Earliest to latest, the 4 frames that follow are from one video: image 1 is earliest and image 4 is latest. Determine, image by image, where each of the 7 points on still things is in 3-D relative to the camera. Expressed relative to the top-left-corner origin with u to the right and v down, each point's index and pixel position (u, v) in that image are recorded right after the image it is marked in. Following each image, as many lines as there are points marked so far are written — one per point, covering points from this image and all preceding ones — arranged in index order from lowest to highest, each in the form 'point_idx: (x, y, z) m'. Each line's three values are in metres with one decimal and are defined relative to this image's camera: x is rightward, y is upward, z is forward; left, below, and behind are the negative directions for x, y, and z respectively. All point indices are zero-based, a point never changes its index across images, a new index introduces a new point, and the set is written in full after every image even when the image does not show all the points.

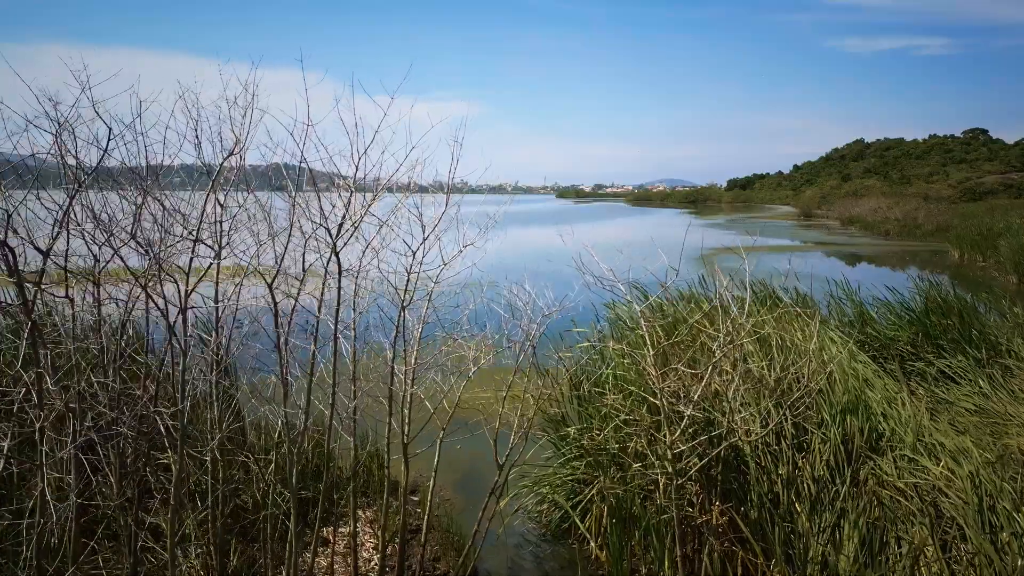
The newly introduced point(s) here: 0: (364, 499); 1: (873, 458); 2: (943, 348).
0: (-1.1, -1.6, +4.5) m
1: (+2.1, -1.0, +3.5) m
2: (+3.6, -0.5, +5.0) m
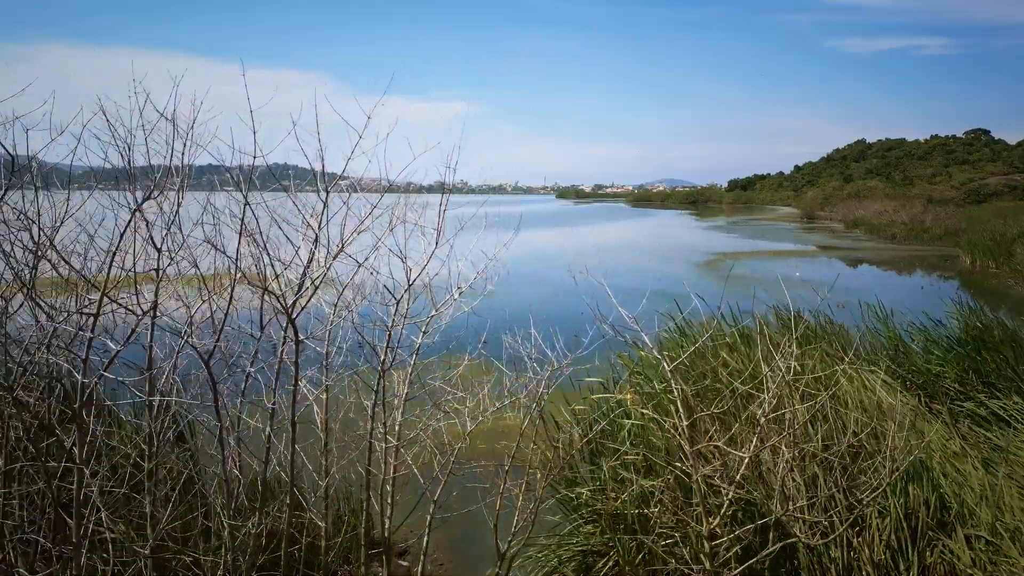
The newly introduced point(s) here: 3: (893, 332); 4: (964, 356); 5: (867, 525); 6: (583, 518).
0: (-1.1, -1.8, +4.0) m
1: (+2.1, -1.2, +3.0) m
2: (+3.6, -0.7, +4.5) m
3: (+3.3, -0.4, +5.2) m
4: (+3.6, -0.5, +4.8) m
5: (+1.8, -1.2, +3.1) m
6: (+0.4, -1.3, +3.5) m
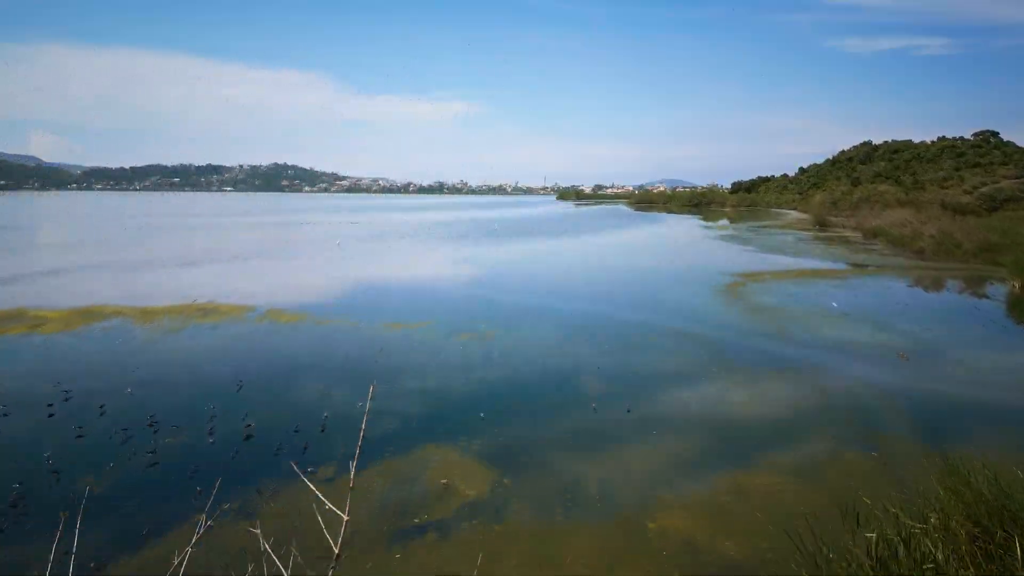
0: (-1.0, -2.6, +2.1) m
1: (+2.2, -2.1, +1.1) m
2: (+3.7, -1.6, +2.6) m
3: (+3.4, -1.2, +3.3) m
4: (+3.7, -1.4, +2.9) m
5: (+1.9, -2.0, +1.2) m
6: (+0.5, -2.2, +1.7) m
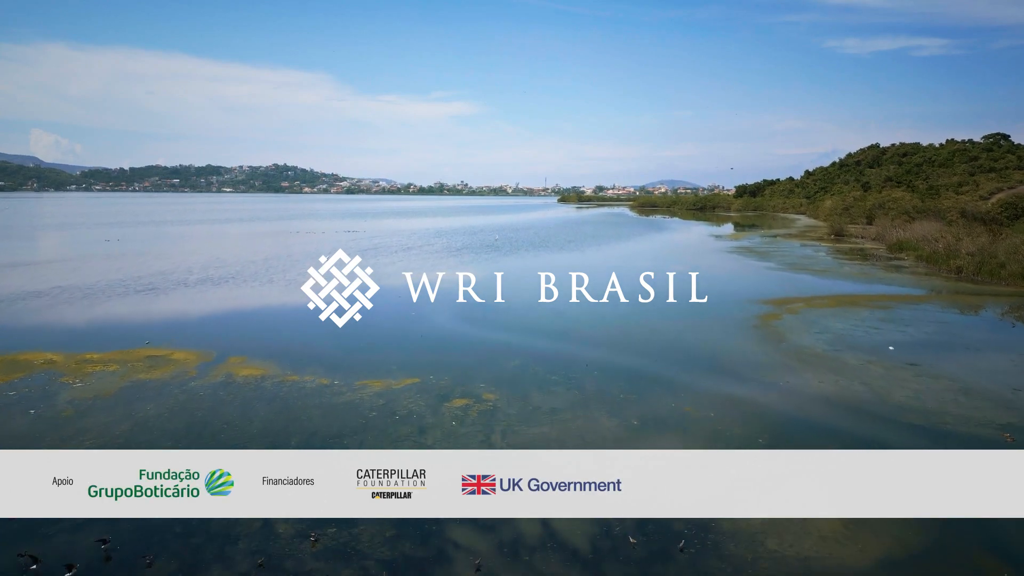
0: (-0.9, -3.6, -0.2) m
1: (+2.3, -3.0, -1.2) m
2: (+3.8, -2.5, +0.3) m
3: (+3.5, -2.2, +1.0) m
4: (+3.8, -2.3, +0.6) m
5: (+2.0, -3.0, -1.2) m
6: (+0.6, -3.1, -0.7) m
